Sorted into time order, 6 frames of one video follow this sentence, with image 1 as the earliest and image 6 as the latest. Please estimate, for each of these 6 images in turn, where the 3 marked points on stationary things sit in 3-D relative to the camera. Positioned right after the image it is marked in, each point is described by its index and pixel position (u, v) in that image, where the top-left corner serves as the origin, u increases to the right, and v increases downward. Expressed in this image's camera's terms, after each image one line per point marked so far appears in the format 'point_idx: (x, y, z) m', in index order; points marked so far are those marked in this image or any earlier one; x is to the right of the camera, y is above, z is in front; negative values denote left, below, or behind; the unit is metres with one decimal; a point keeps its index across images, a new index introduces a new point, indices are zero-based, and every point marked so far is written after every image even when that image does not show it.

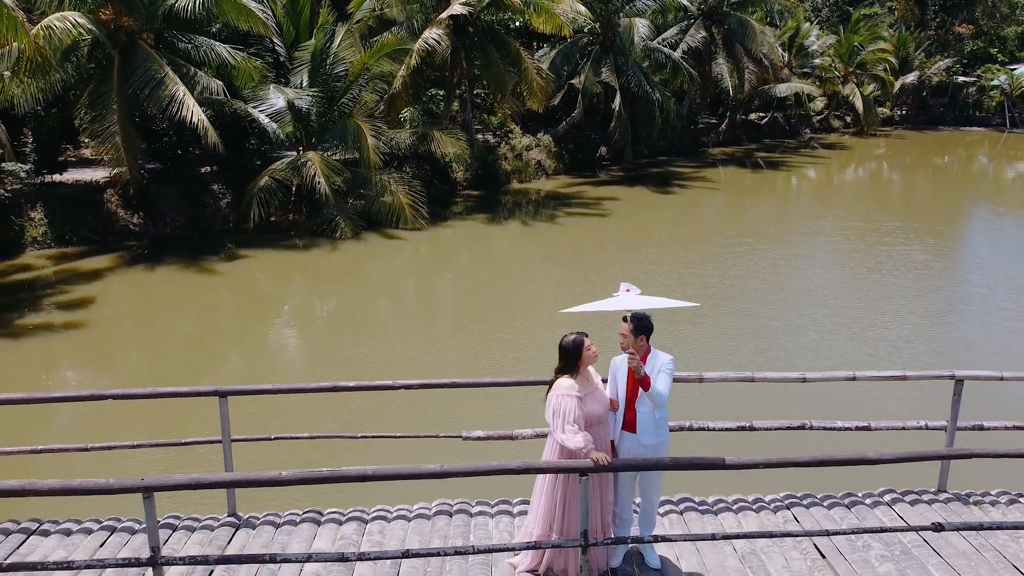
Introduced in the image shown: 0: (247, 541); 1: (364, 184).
0: (-1.2, -1.2, +4.4) m
1: (-2.9, +2.0, +18.1) m
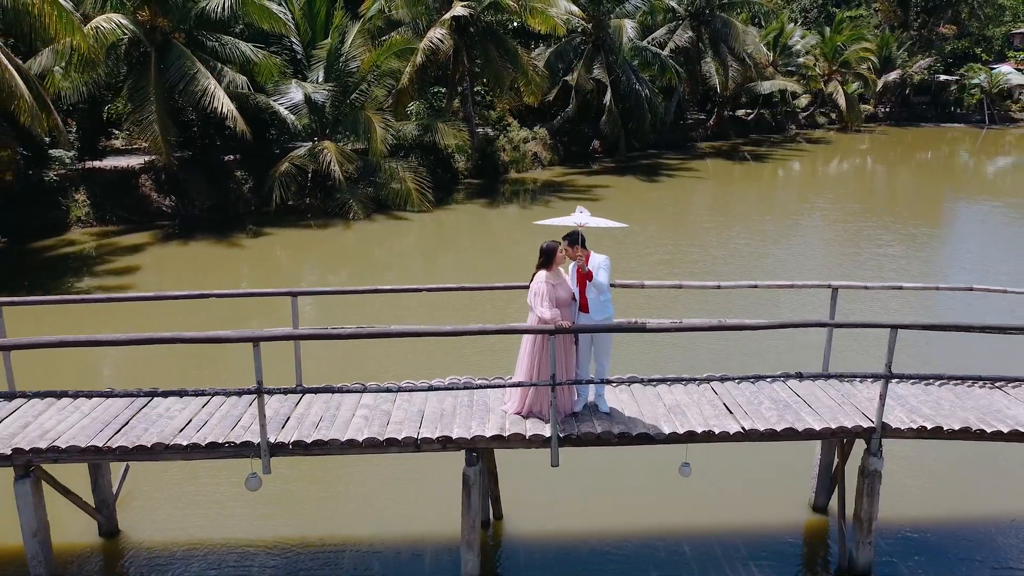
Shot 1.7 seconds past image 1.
0: (-1.3, -0.7, +6.1) m
1: (-2.9, +2.5, +19.8) m
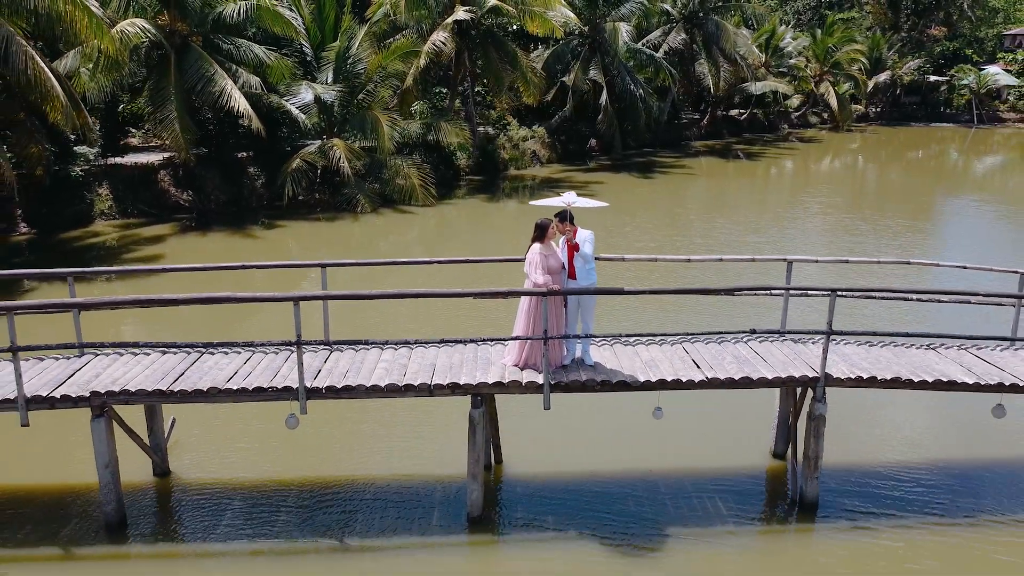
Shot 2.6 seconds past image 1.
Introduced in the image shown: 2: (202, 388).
0: (-1.3, -0.5, +7.2) m
1: (-2.9, +2.7, +20.8) m
2: (-2.2, -0.7, +6.5) m
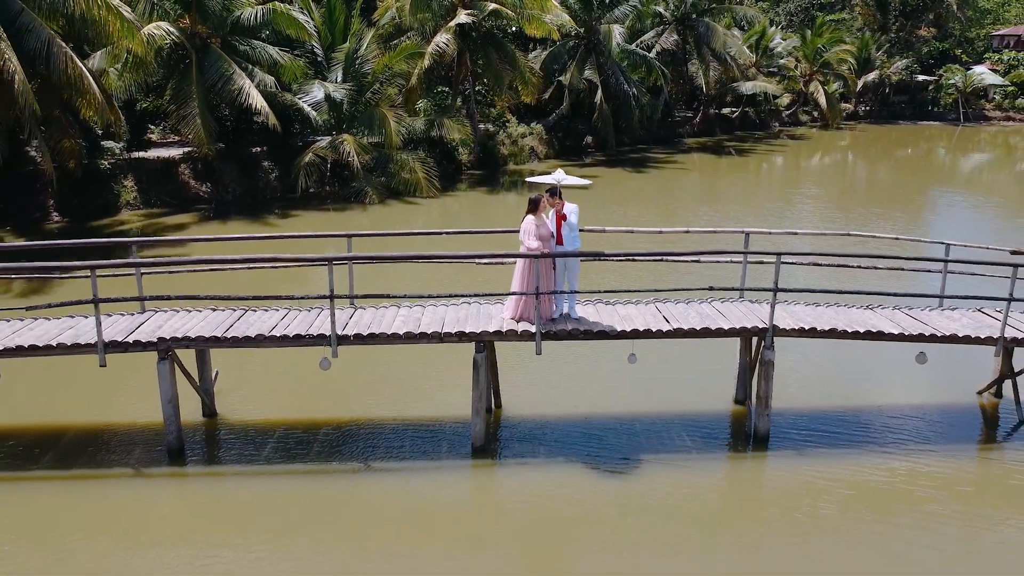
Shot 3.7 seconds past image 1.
0: (-1.3, -0.2, +8.4) m
1: (-3.0, +3.0, +22.1) m
2: (-2.2, -0.4, +7.8) m
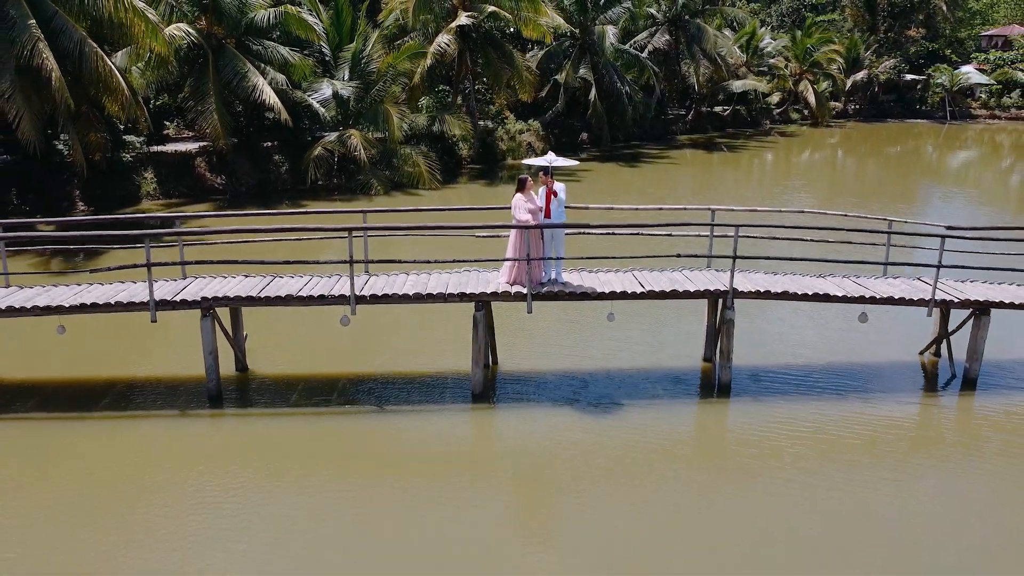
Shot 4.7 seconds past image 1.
0: (-1.4, +0.1, +9.7) m
1: (-3.0, +3.3, +23.4) m
2: (-2.2, -0.1, +9.0) m
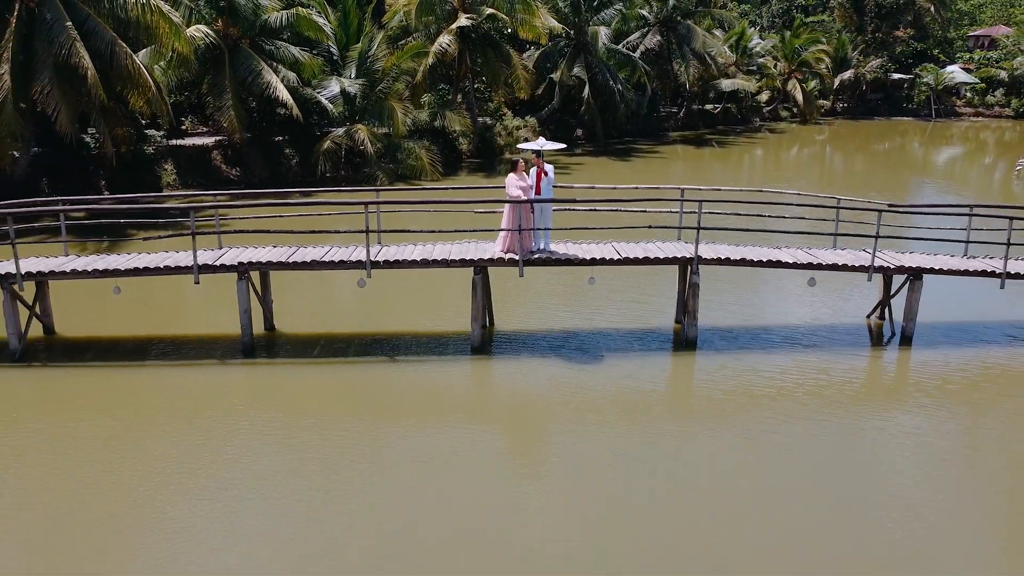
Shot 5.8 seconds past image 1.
0: (-1.4, +0.5, +11.1) m
1: (-3.1, +3.7, +24.8) m
2: (-2.3, +0.3, +10.4) m
